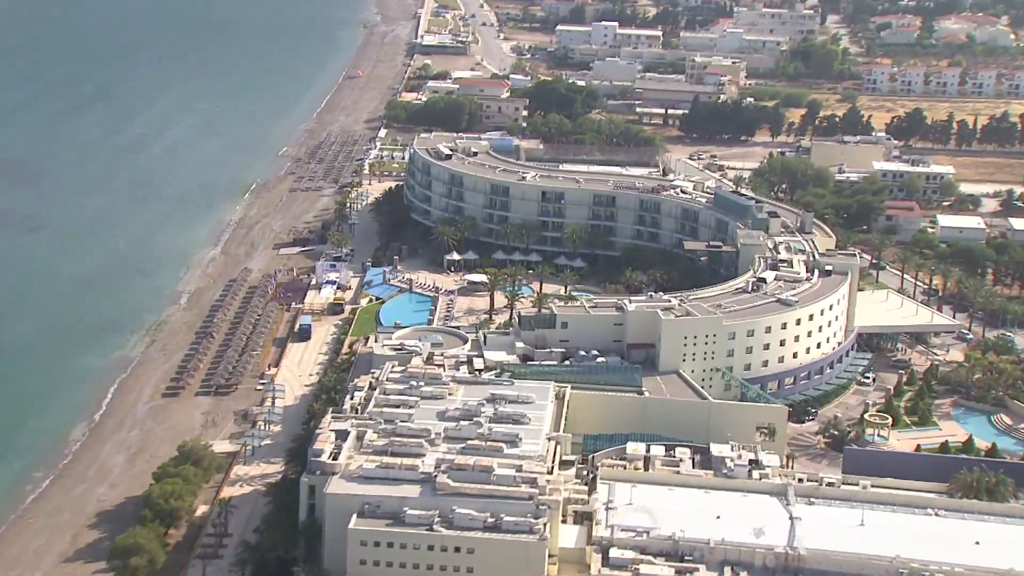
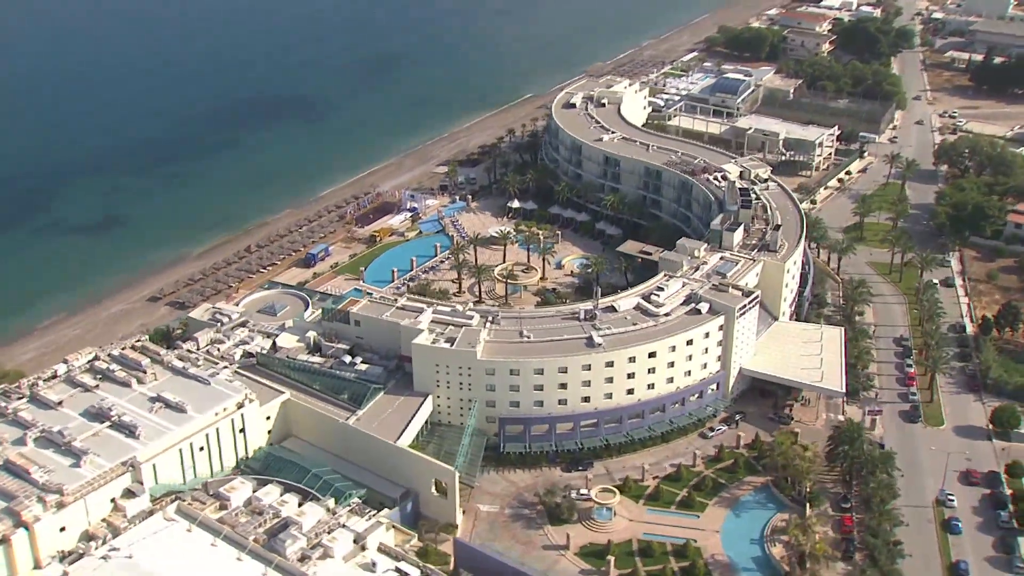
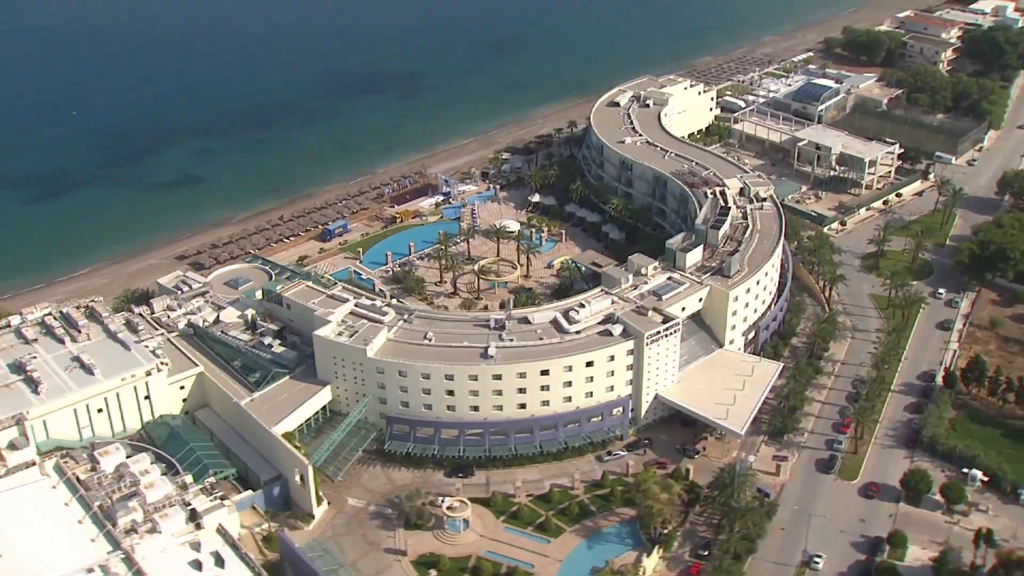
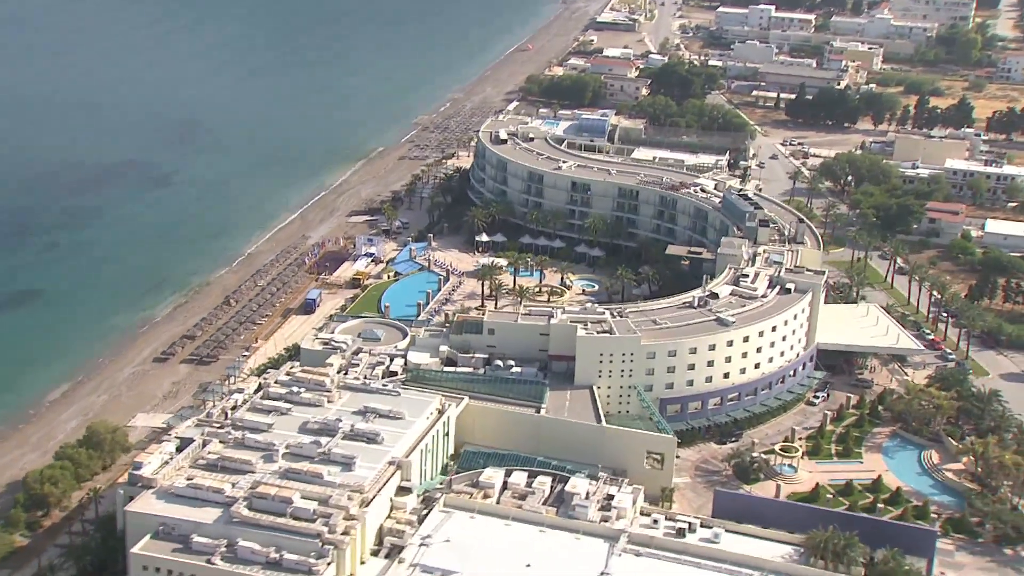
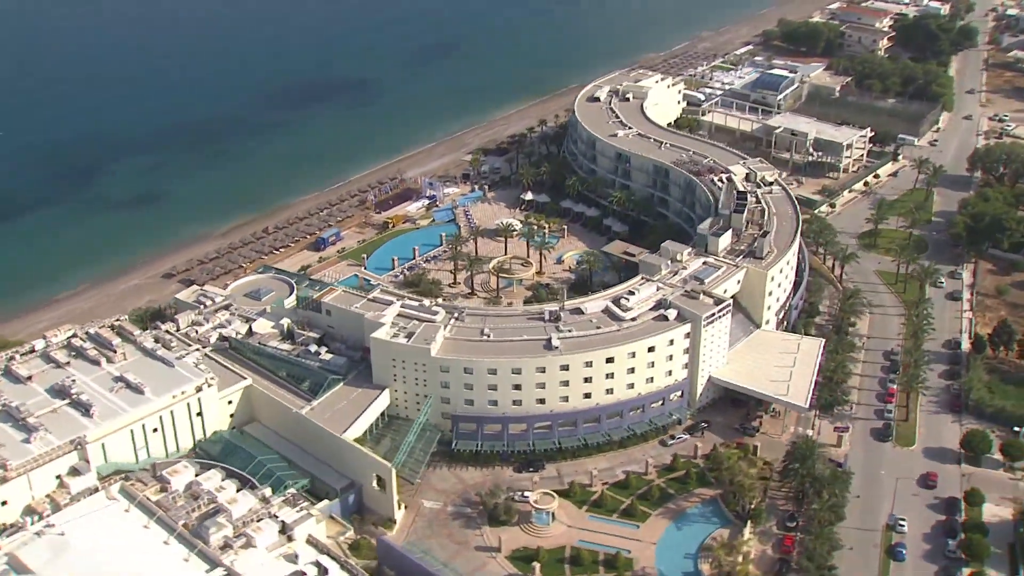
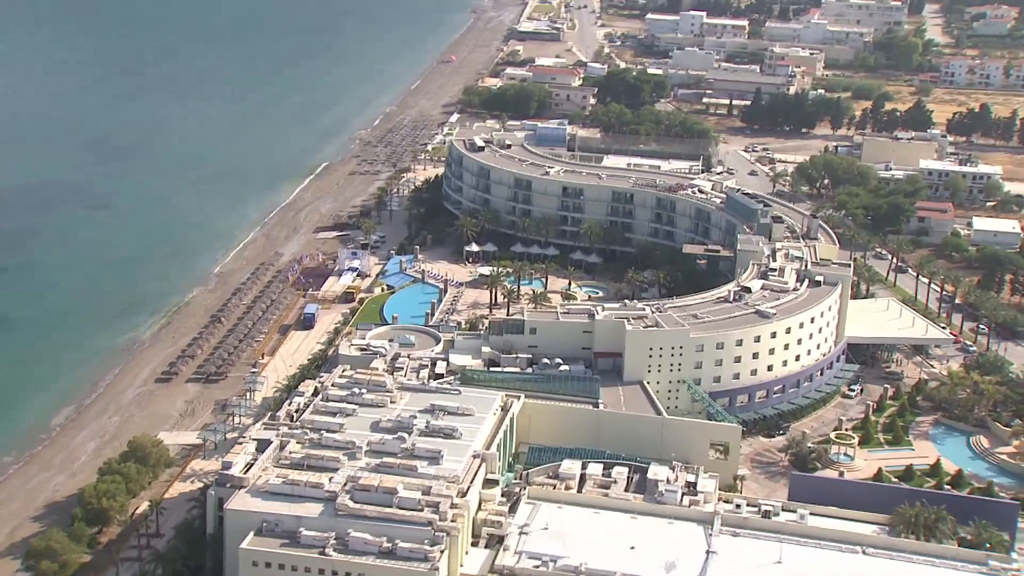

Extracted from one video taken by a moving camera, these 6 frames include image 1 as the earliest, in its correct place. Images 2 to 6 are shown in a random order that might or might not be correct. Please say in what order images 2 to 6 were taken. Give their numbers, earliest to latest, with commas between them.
6, 4, 2, 5, 3
